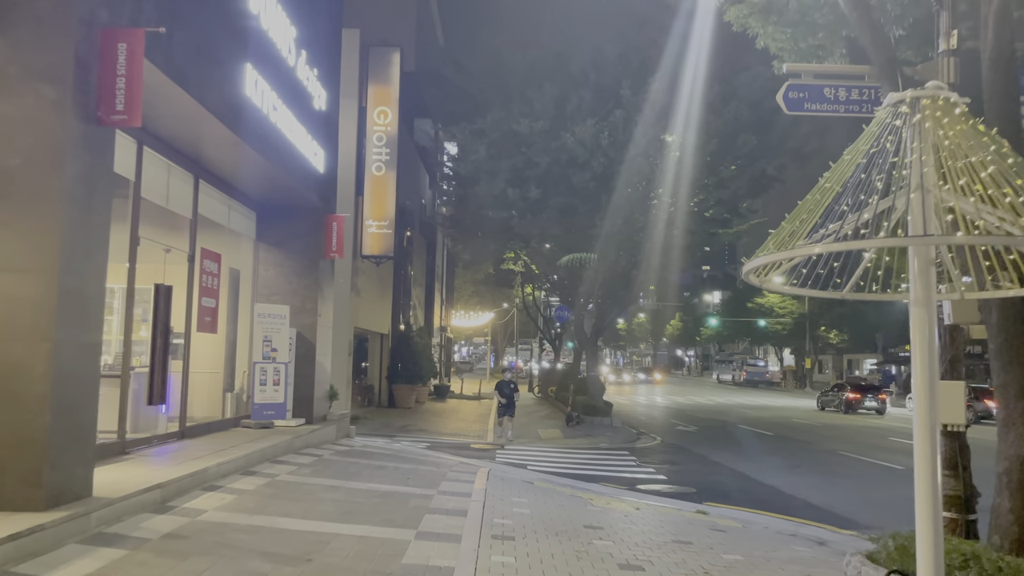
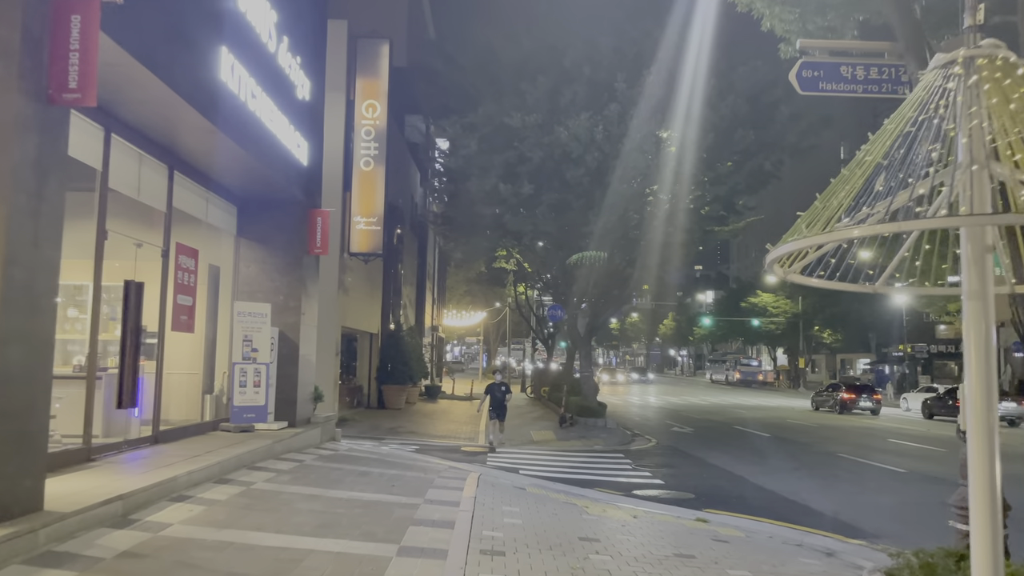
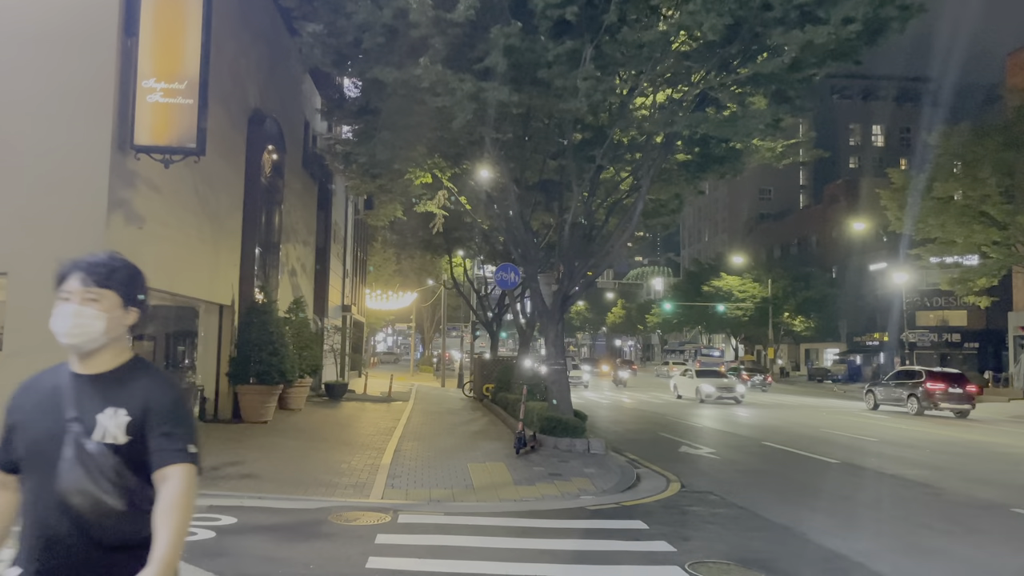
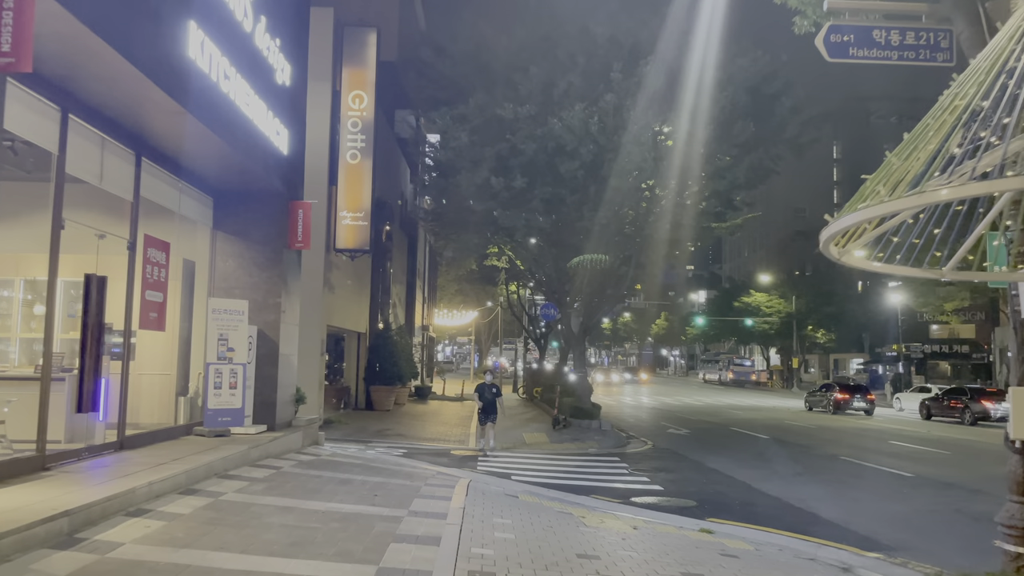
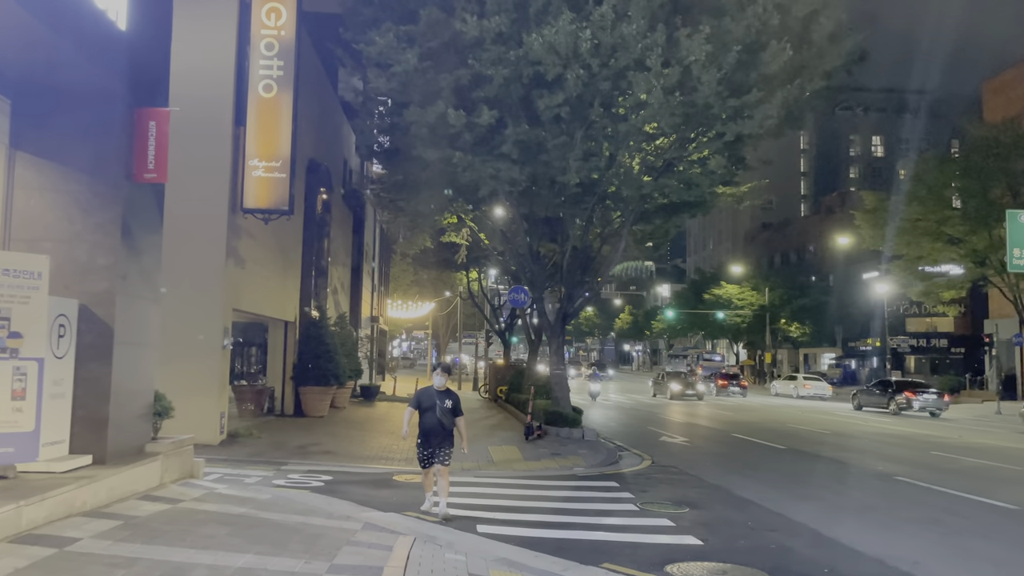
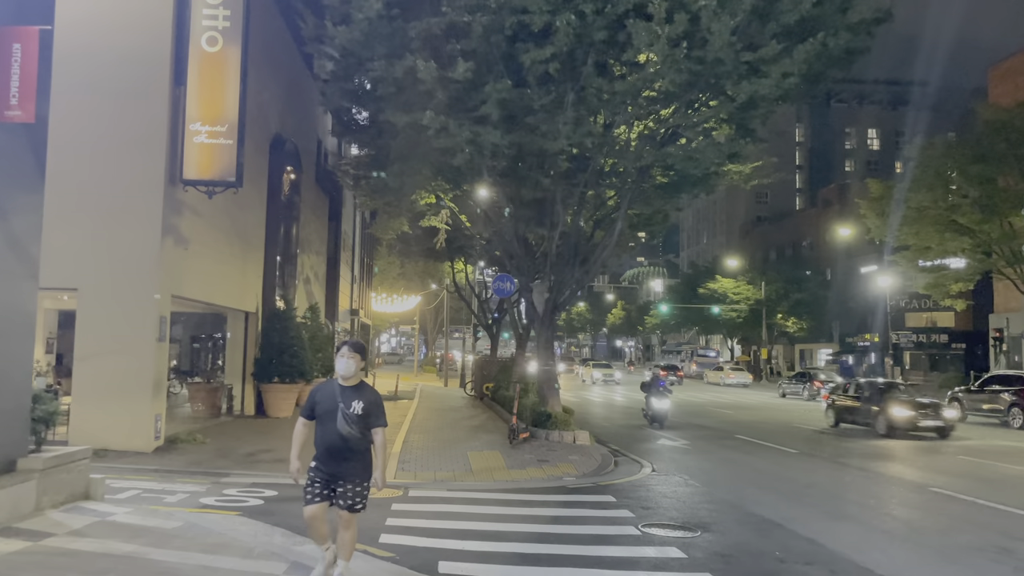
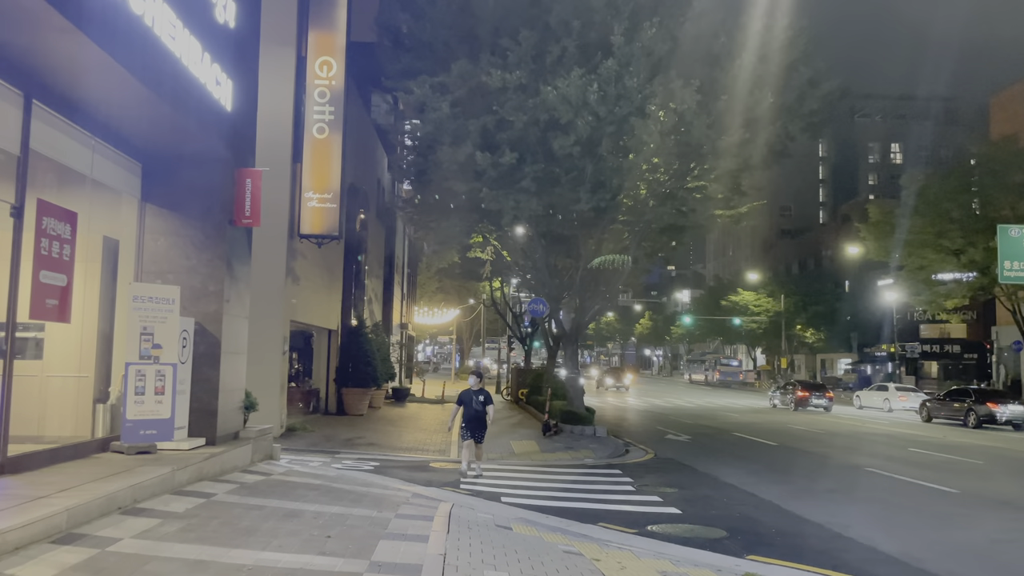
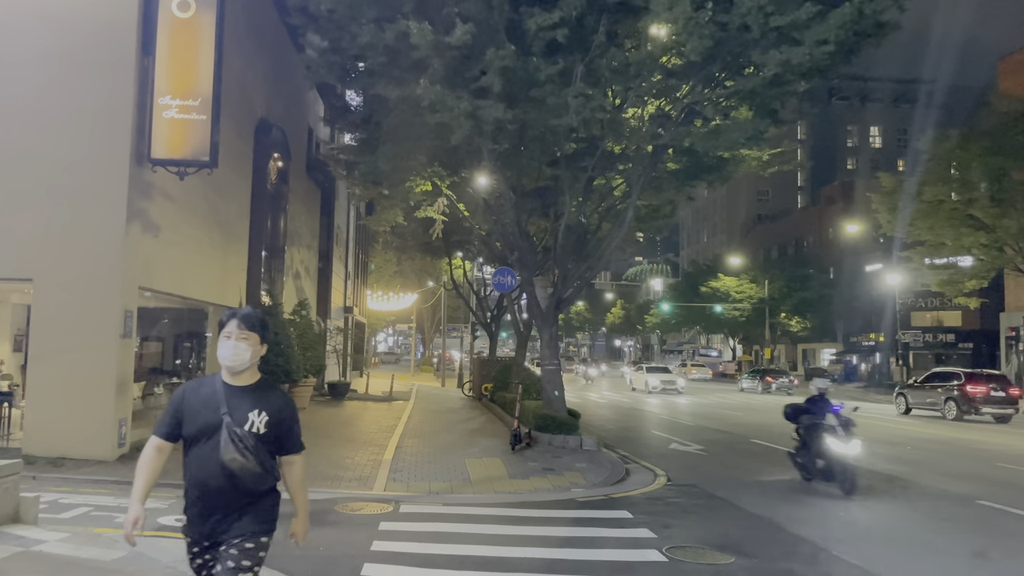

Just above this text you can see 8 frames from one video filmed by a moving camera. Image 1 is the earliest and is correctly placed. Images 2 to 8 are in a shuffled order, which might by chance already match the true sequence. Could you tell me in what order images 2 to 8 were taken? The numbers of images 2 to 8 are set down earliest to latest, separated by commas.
2, 4, 7, 5, 6, 8, 3
